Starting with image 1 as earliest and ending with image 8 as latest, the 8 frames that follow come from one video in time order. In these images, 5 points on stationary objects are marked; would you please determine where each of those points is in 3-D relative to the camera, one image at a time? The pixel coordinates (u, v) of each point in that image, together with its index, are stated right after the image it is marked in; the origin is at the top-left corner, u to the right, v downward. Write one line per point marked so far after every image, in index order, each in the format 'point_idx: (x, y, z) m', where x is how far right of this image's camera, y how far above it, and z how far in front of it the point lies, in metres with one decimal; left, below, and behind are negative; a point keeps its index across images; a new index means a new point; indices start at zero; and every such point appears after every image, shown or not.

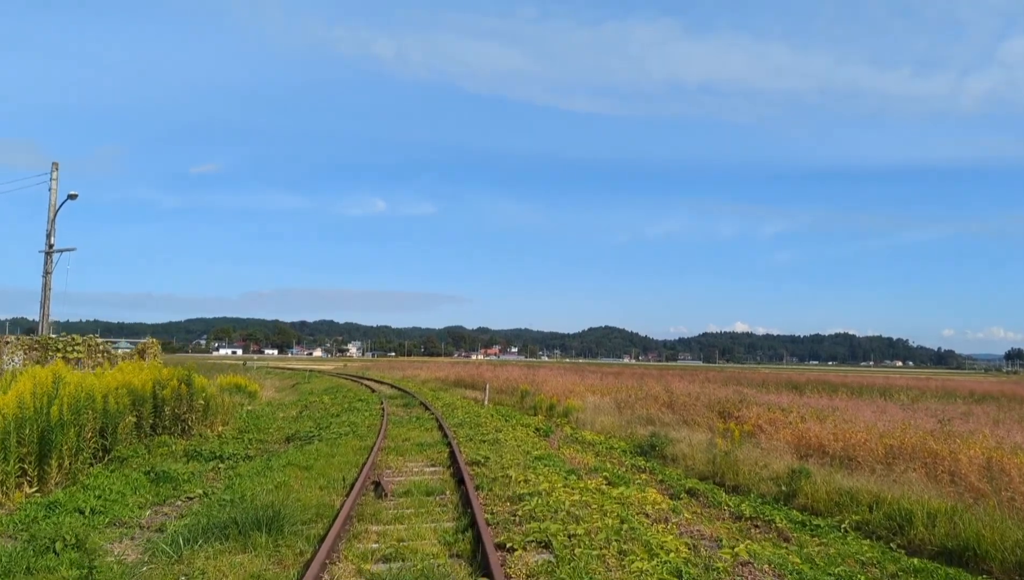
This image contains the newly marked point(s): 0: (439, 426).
0: (-2.0, -3.8, +14.0) m
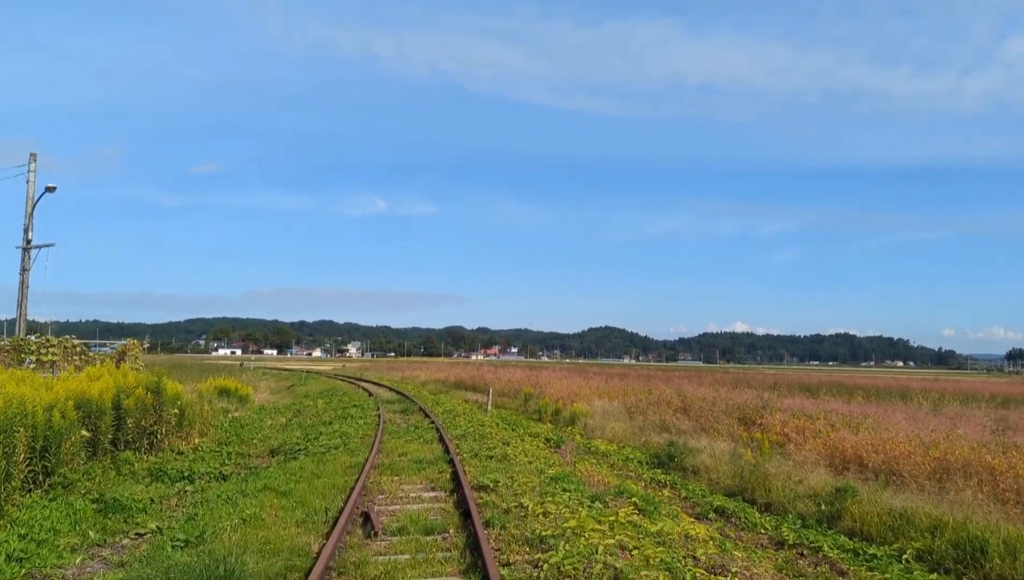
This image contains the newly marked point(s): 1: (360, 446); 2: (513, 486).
0: (-1.8, -3.7, +12.6) m
1: (-3.6, -3.7, +12.0) m
2: (0.0, -3.2, +8.2) m
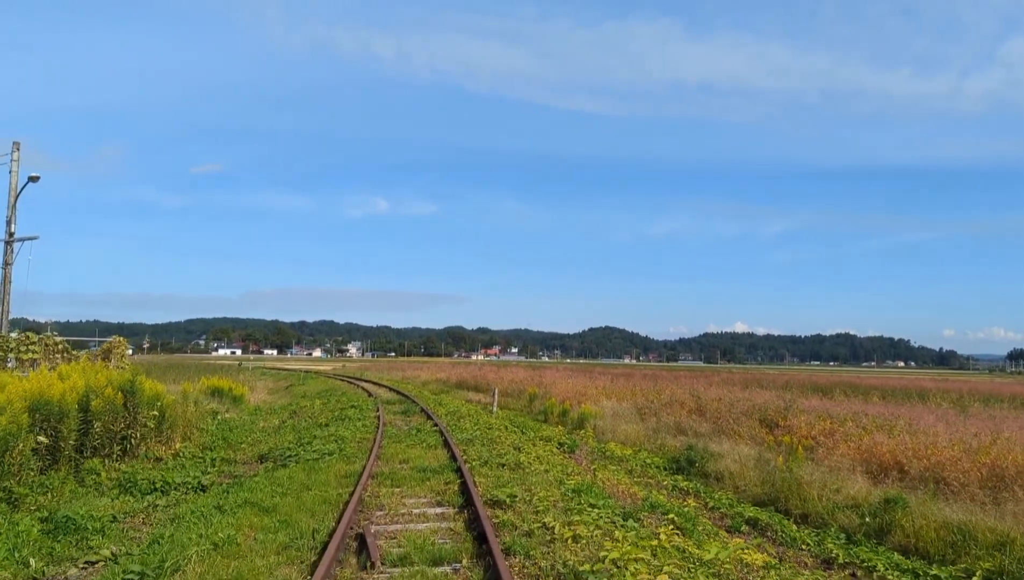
0: (-1.5, -3.5, +11.5) m
1: (-3.3, -3.5, +10.9) m
2: (+0.3, -3.0, +7.1) m
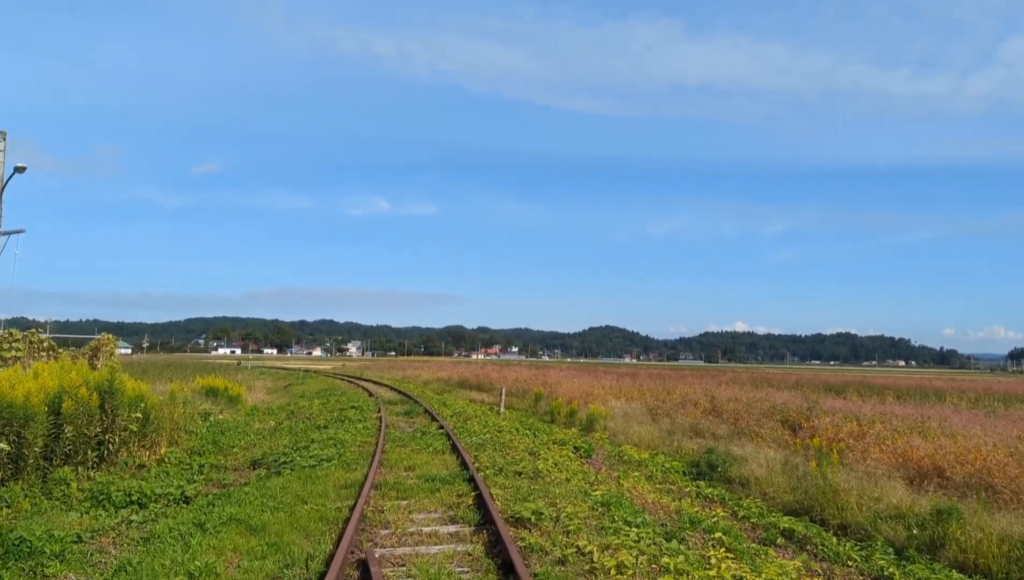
0: (-1.2, -3.3, +10.6) m
1: (-3.0, -3.3, +10.0) m
2: (+0.6, -2.8, +6.2) m
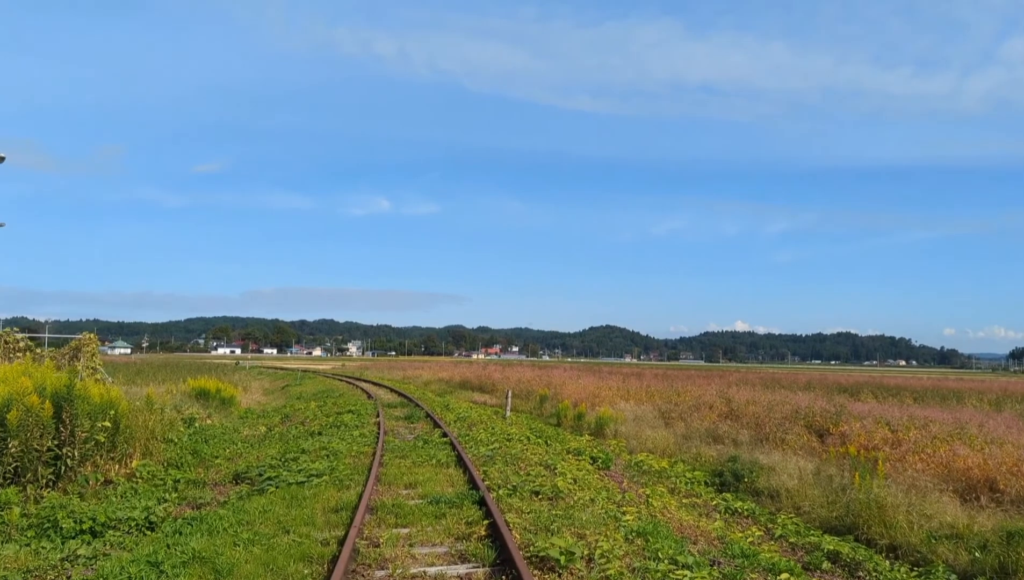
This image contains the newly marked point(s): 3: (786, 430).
0: (-1.0, -3.2, +9.5) m
1: (-2.8, -3.2, +8.9) m
2: (+0.8, -2.7, +5.1) m
3: (+8.9, -4.5, +16.3) m
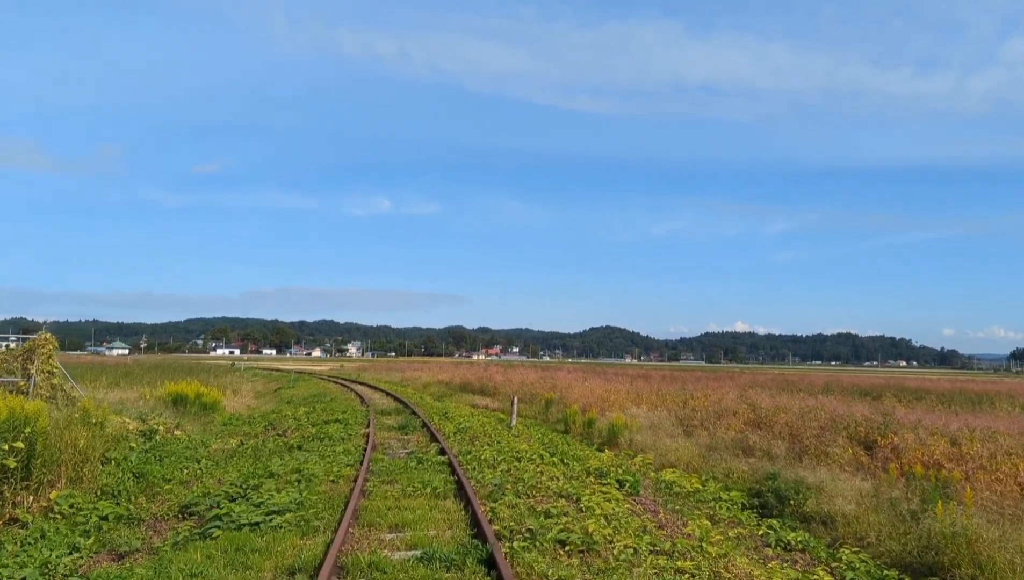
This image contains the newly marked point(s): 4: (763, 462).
0: (-0.8, -3.0, +7.7) m
1: (-2.6, -3.1, +7.1) m
2: (+1.0, -2.5, +3.2) m
3: (+9.1, -4.4, +14.5) m
4: (+7.1, -4.8, +14.1) m
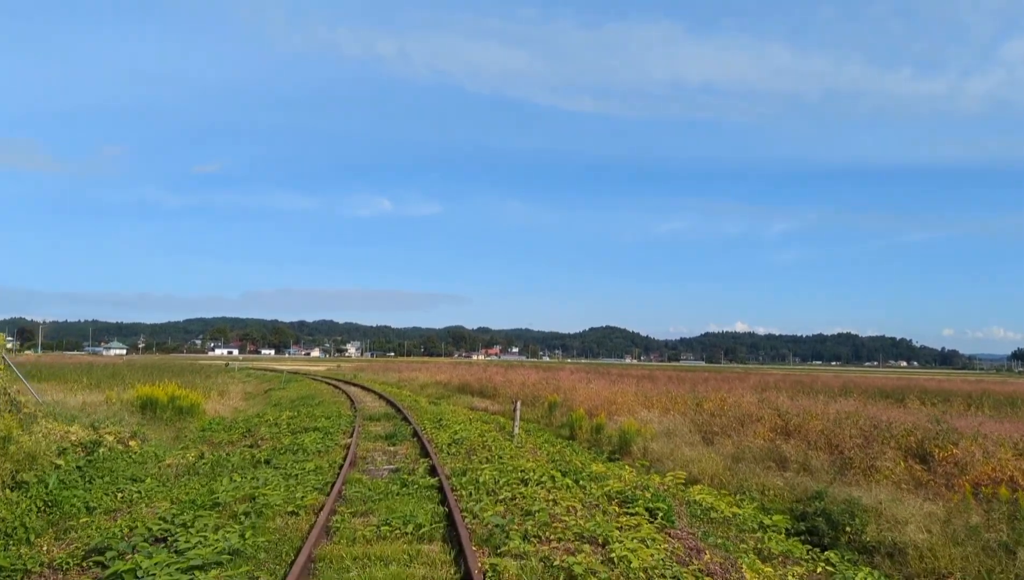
0: (-0.7, -2.8, +5.9) m
1: (-2.5, -2.8, +5.3) m
2: (+1.1, -2.3, +1.4) m
3: (+9.2, -4.1, +12.7) m
4: (+7.2, -4.6, +12.3) m
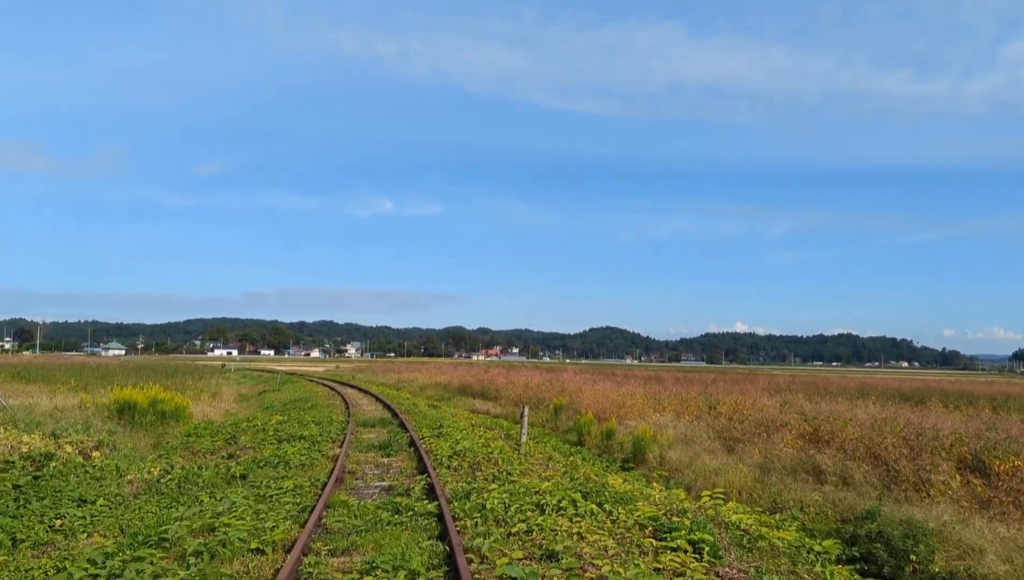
0: (-0.6, -2.6, +4.6) m
1: (-2.4, -2.6, +3.9) m
2: (+1.3, -2.1, +0.1) m
3: (+9.4, -4.0, +11.4) m
4: (+7.4, -4.4, +11.0) m
